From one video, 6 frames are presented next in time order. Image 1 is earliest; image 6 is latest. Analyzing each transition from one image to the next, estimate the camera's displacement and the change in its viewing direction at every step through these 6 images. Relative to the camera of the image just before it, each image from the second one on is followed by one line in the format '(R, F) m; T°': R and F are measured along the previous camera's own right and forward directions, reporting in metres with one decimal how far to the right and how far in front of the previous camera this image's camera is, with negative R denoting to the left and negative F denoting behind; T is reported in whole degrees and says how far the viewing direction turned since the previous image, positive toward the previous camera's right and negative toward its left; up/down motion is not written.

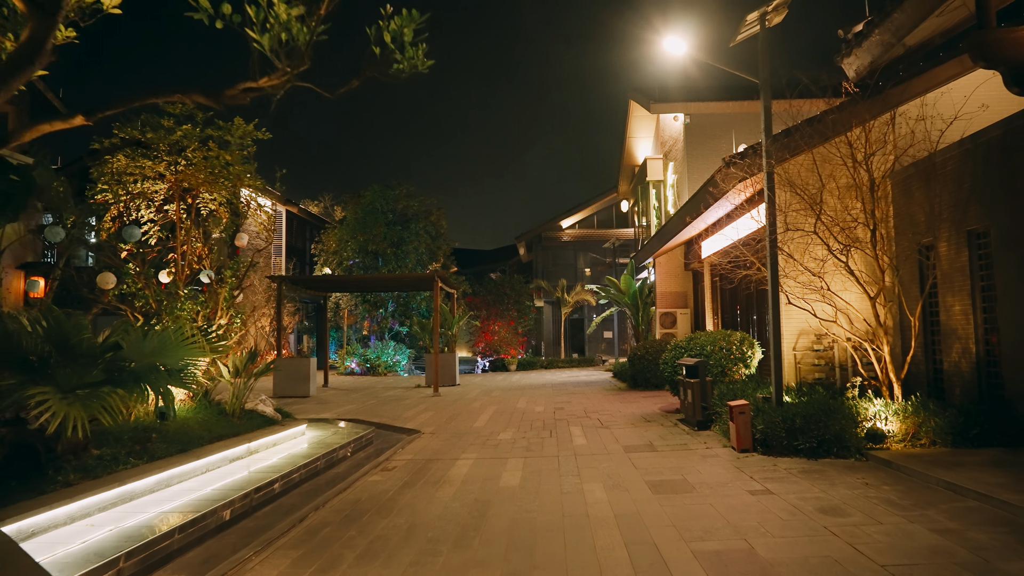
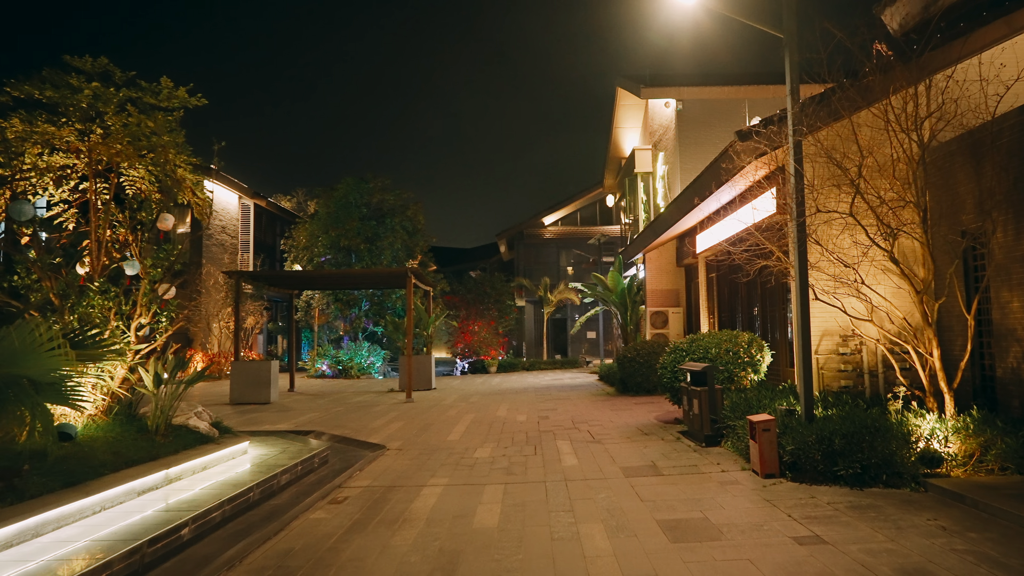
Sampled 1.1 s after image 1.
(0.0, +1.3) m; +2°
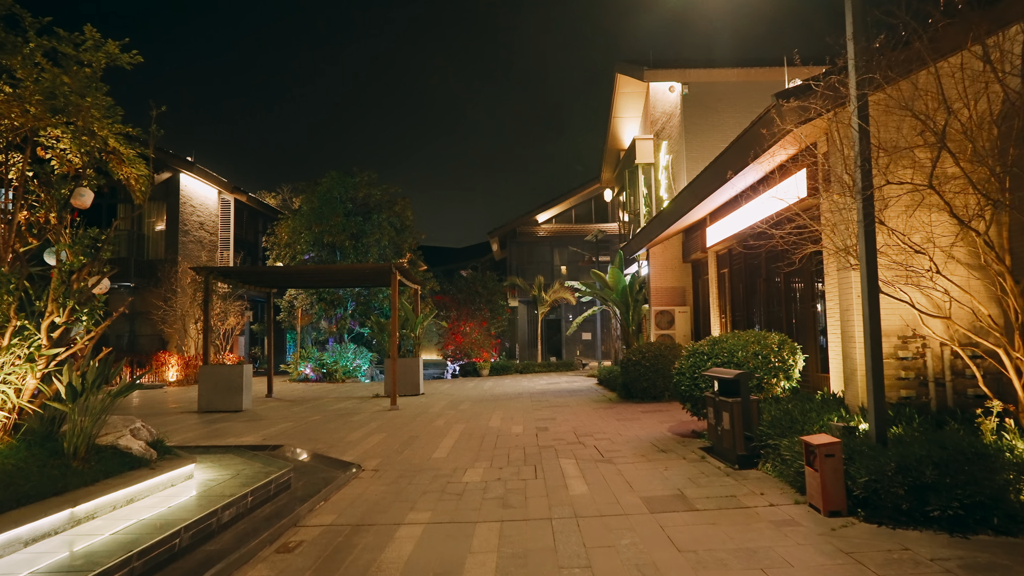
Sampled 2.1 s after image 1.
(0.0, +1.2) m; +1°
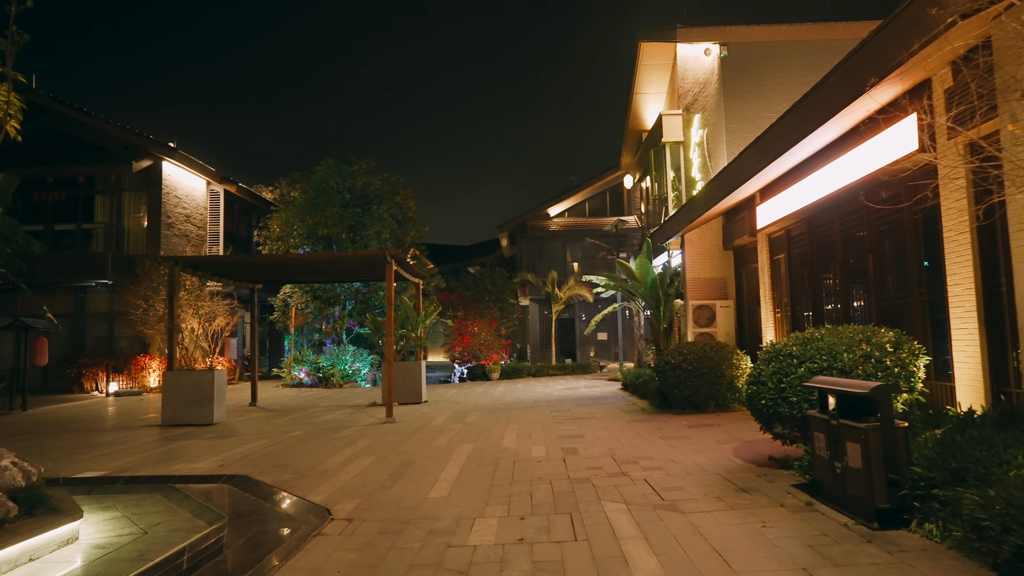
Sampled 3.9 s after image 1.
(-0.1, +2.1) m; -1°
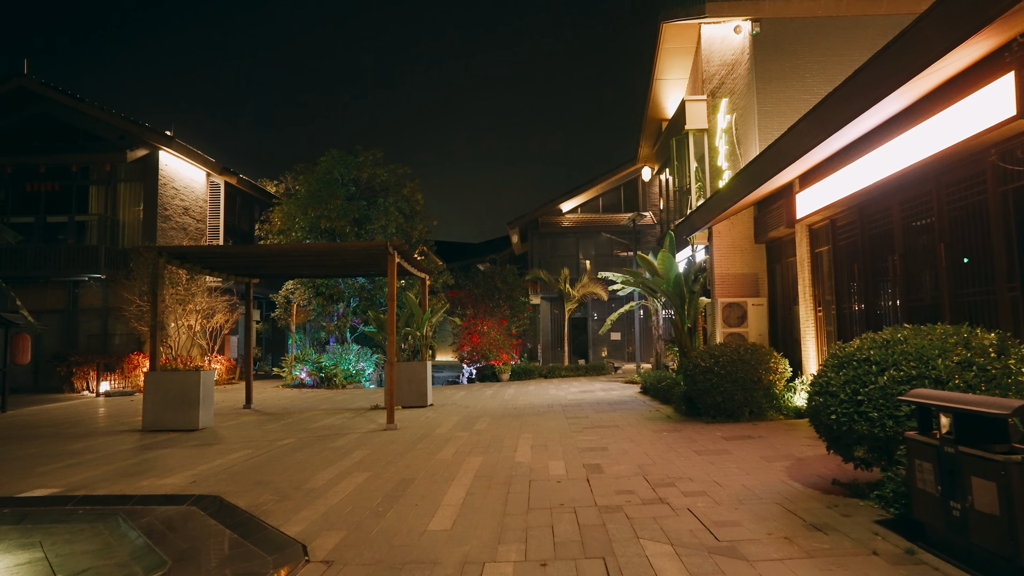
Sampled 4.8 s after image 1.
(-0.1, +1.1) m; -1°
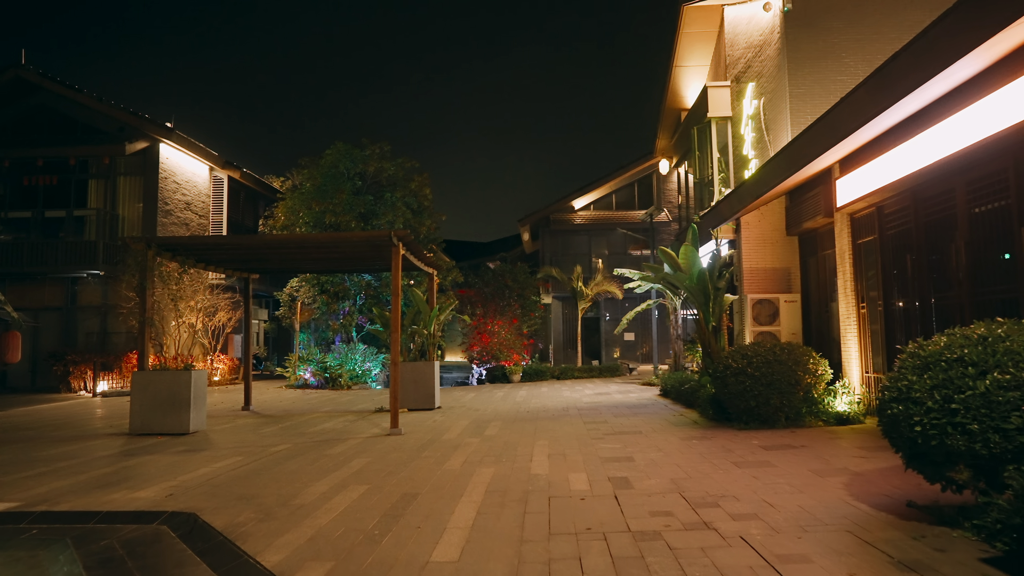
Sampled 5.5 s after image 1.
(-0.1, +0.8) m; -1°
